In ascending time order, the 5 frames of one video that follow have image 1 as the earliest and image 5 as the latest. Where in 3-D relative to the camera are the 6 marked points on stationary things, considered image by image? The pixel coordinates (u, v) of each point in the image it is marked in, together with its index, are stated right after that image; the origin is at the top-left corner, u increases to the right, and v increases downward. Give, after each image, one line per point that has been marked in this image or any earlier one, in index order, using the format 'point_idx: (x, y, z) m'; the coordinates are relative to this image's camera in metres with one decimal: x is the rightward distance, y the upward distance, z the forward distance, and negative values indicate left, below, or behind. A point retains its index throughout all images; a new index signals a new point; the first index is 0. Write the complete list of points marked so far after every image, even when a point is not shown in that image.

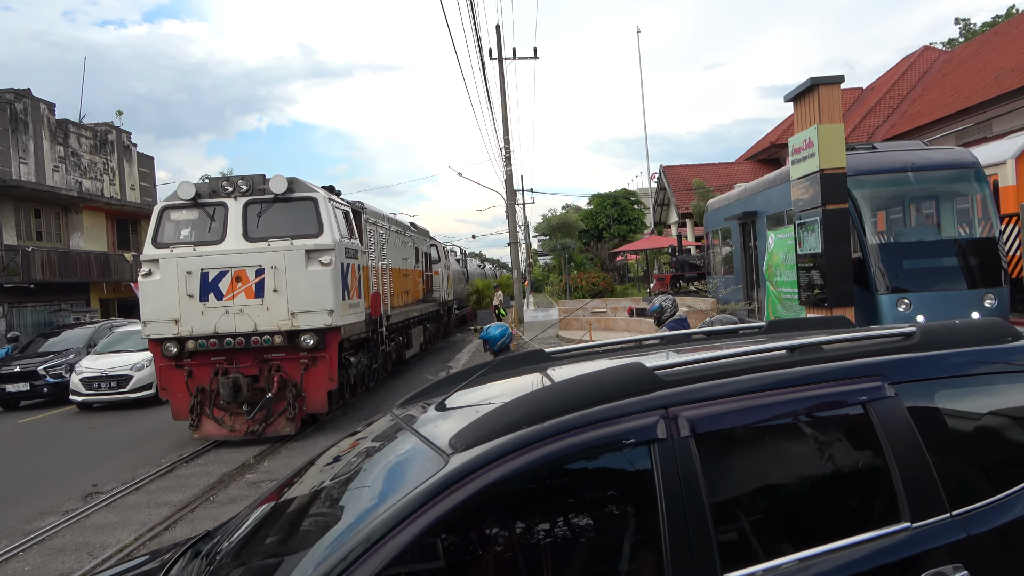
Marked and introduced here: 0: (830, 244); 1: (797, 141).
0: (+4.1, +0.6, +10.2) m
1: (+3.9, +2.0, +10.7) m
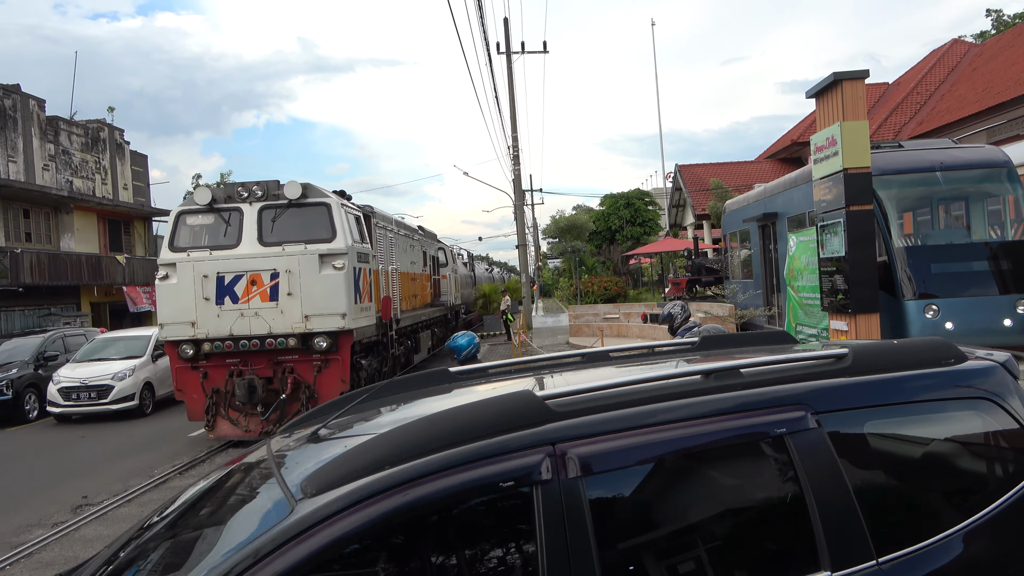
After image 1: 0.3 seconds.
0: (+4.2, +0.5, +9.8) m
1: (+4.0, +1.9, +10.4) m
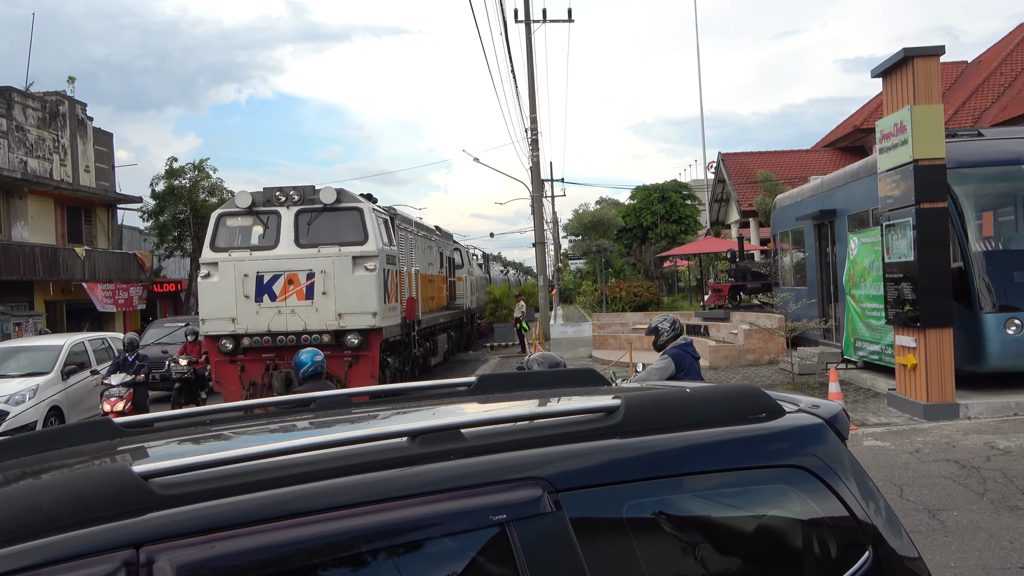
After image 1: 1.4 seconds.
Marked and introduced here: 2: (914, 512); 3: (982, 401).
0: (+4.4, +0.4, +8.7) m
1: (+4.2, +1.8, +9.3) m
2: (+3.1, -1.7, +6.2) m
3: (+5.1, -1.2, +8.9) m
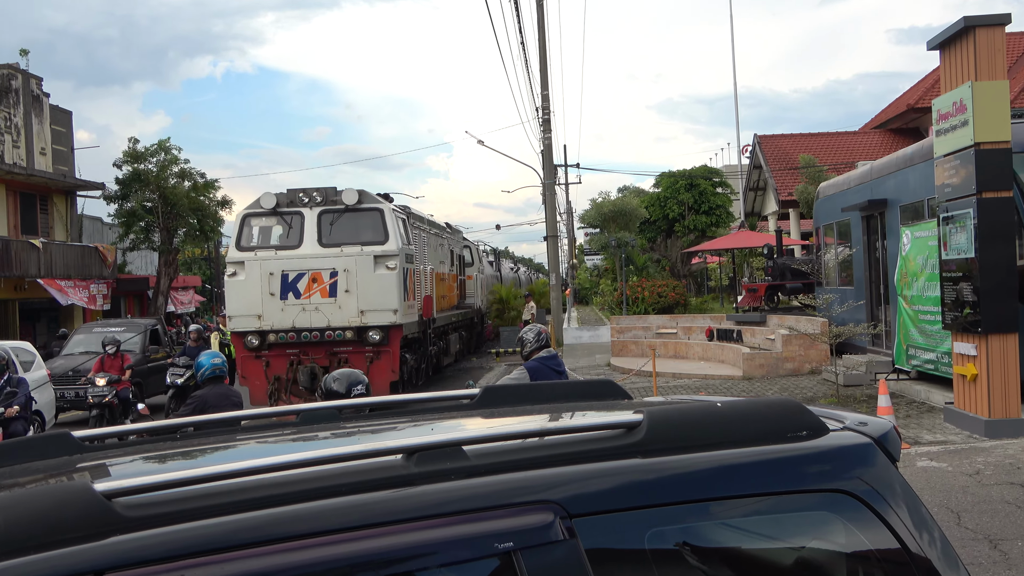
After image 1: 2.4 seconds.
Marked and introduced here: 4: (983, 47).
0: (+4.5, +0.4, +8.0) m
1: (+4.3, +1.8, +8.6) m
2: (+3.1, -1.7, +5.5) m
3: (+5.2, -1.2, +8.1) m
4: (+4.5, +2.3, +7.9) m
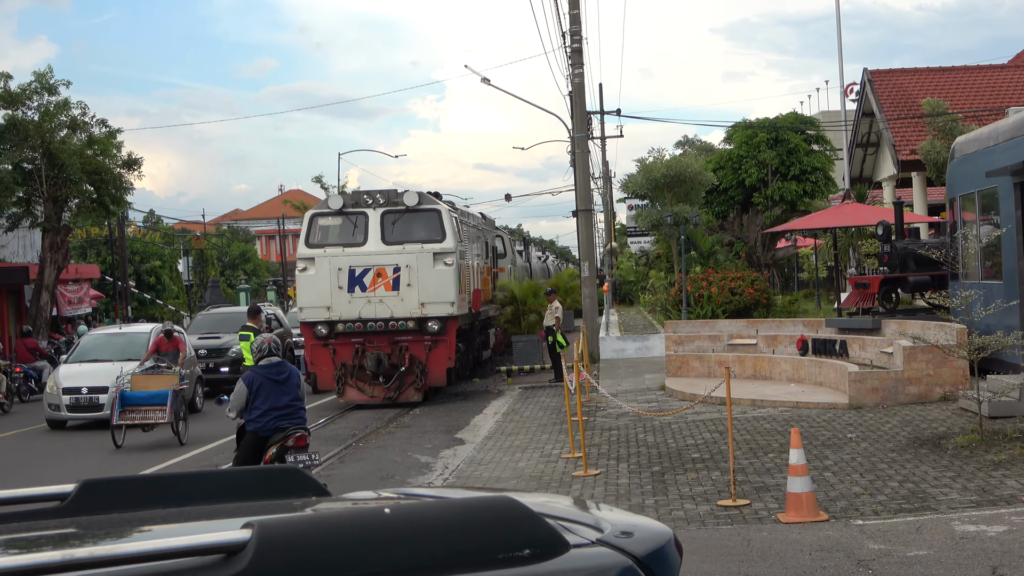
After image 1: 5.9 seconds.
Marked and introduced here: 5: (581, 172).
0: (+4.6, +0.4, +6.4) m
1: (+4.4, +1.8, +7.0) m
2: (+3.2, -1.7, +3.9) m
3: (+5.3, -1.2, +6.5) m
4: (+4.6, +2.3, +6.3) m
5: (+1.2, +2.0, +19.3) m
